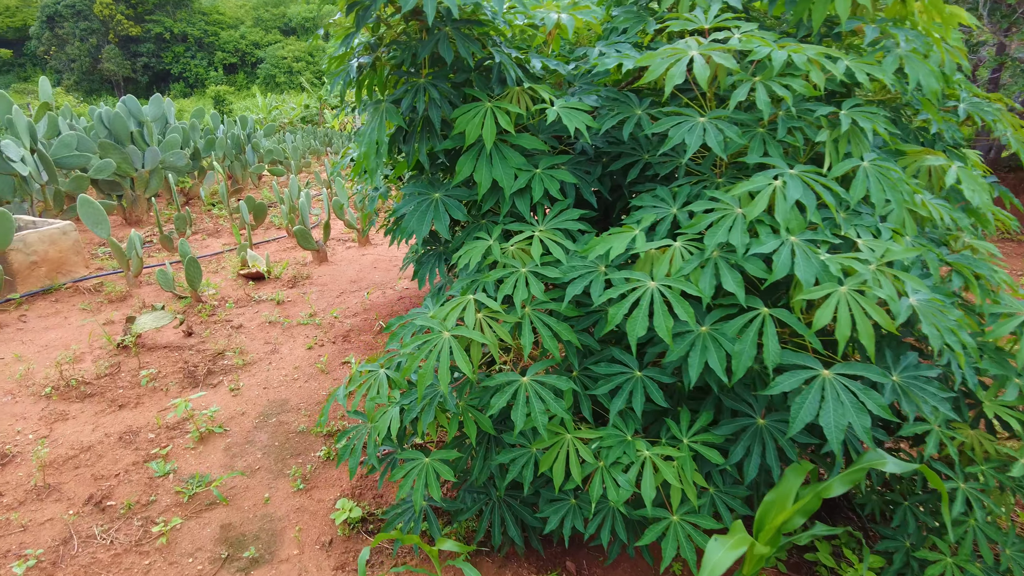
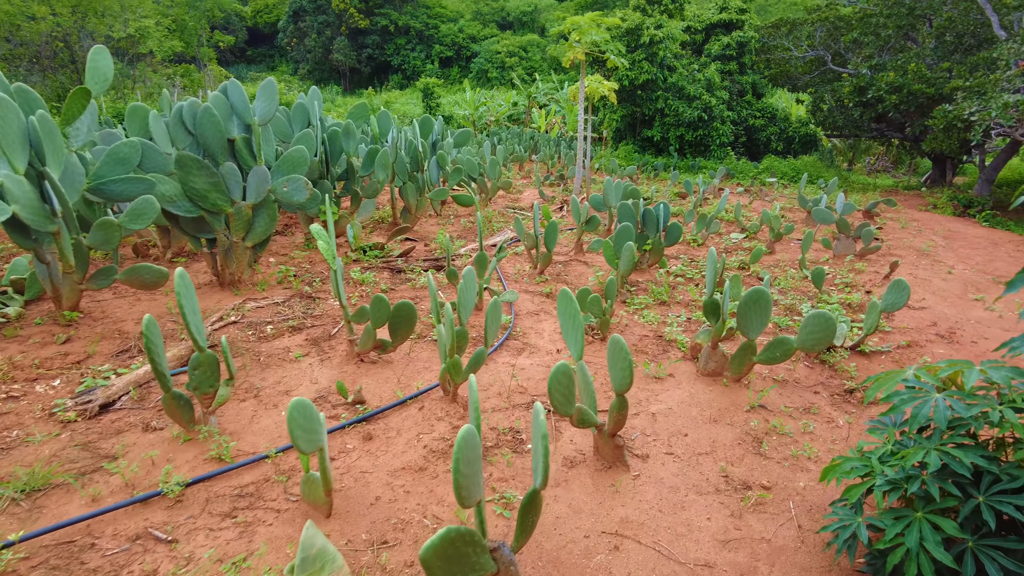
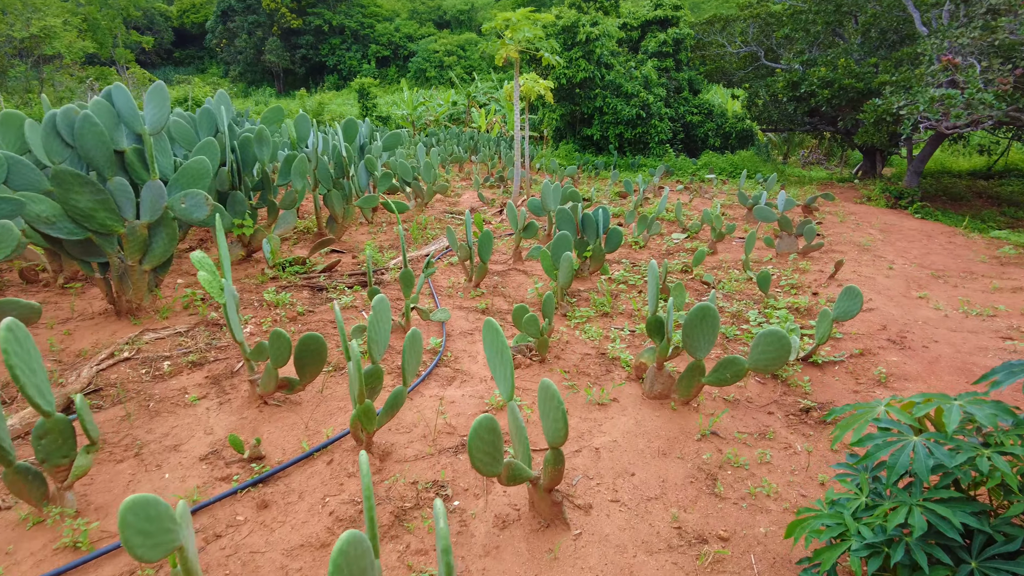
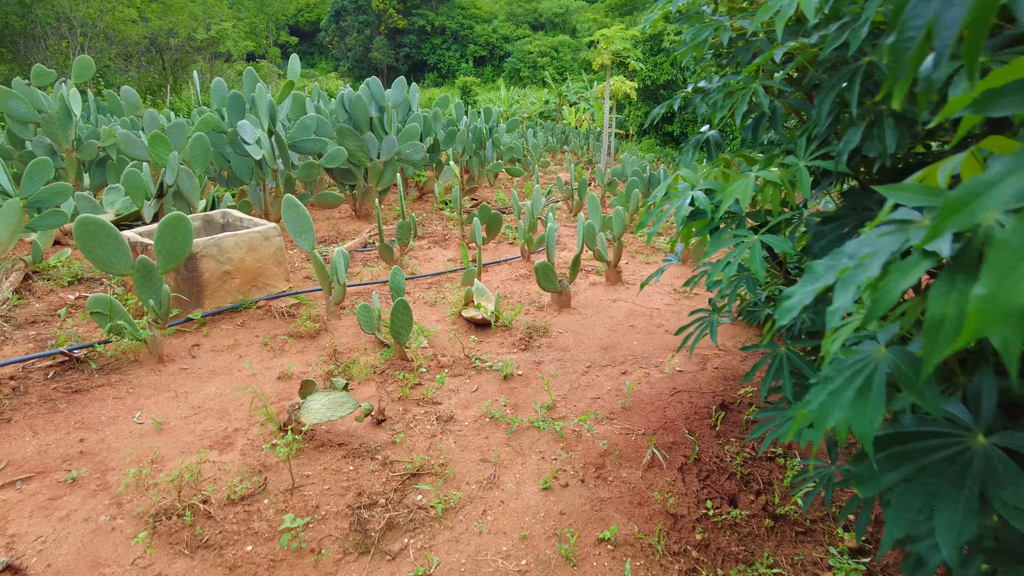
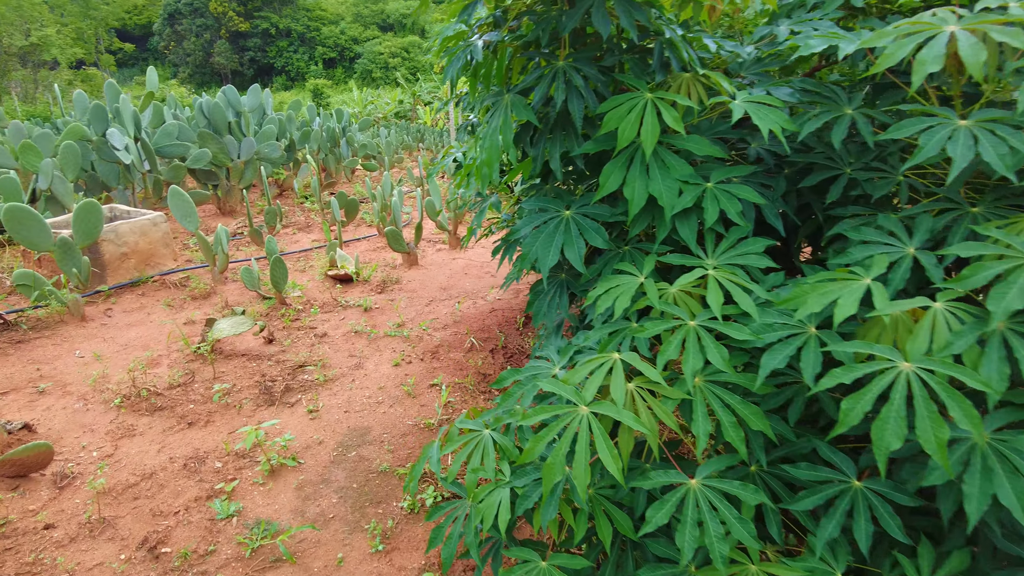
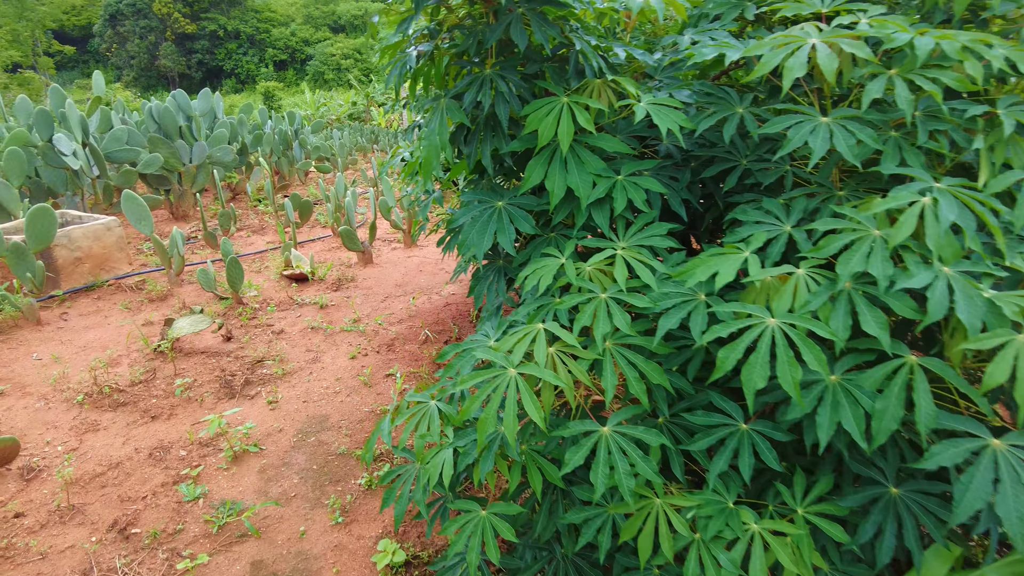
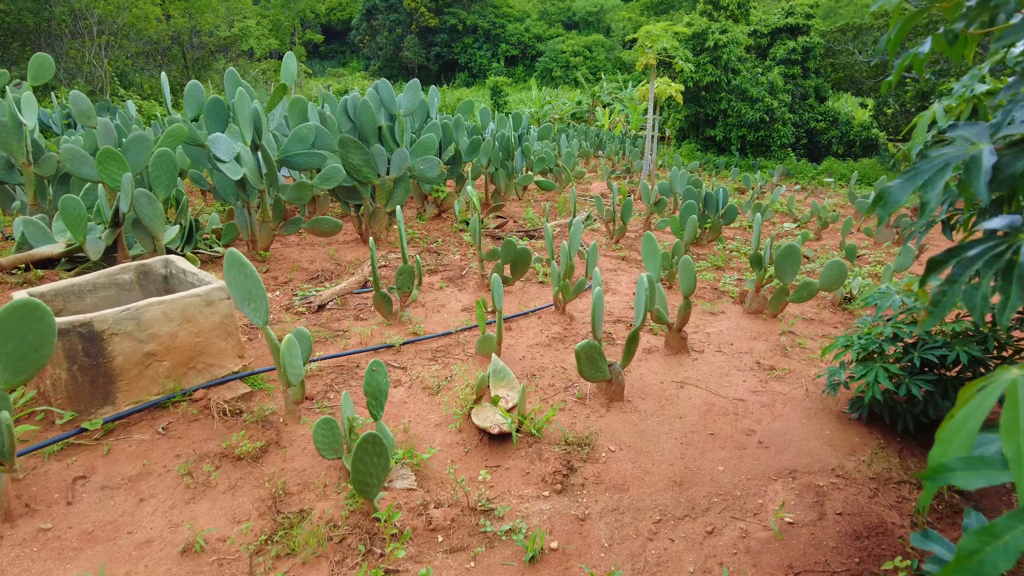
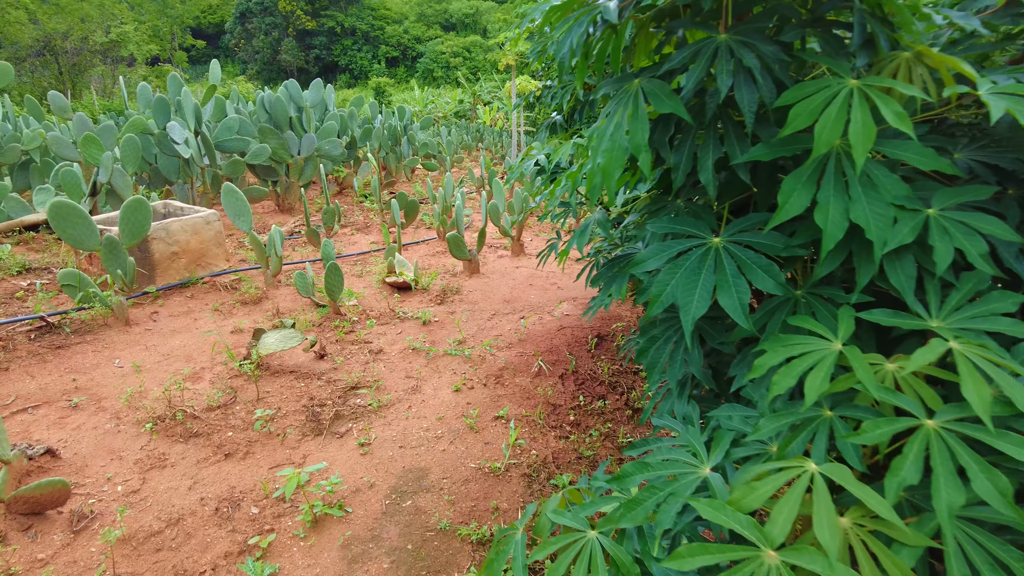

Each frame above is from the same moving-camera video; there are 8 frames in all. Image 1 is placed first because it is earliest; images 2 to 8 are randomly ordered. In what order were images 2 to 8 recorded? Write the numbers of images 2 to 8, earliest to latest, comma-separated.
6, 5, 8, 4, 7, 2, 3
